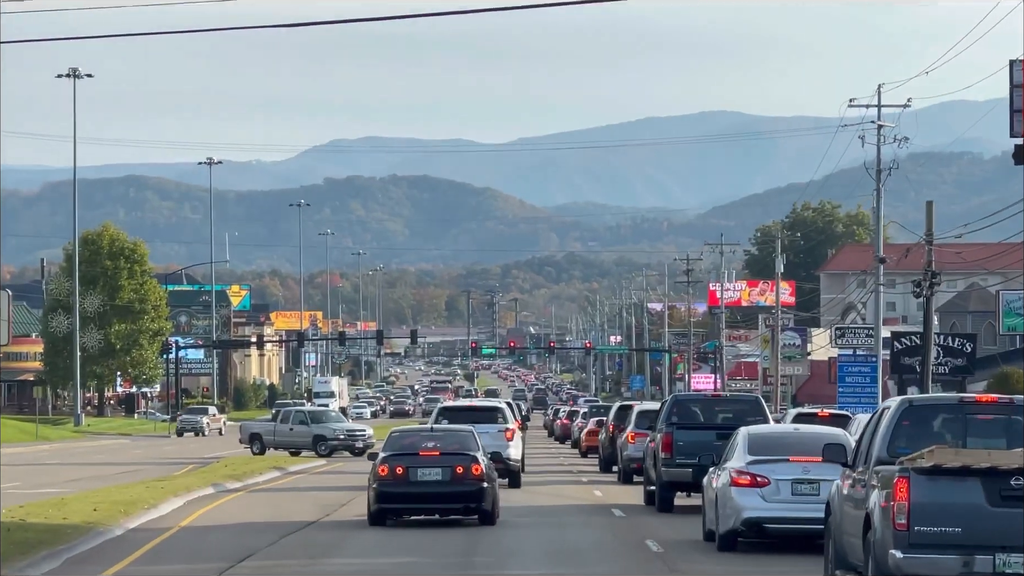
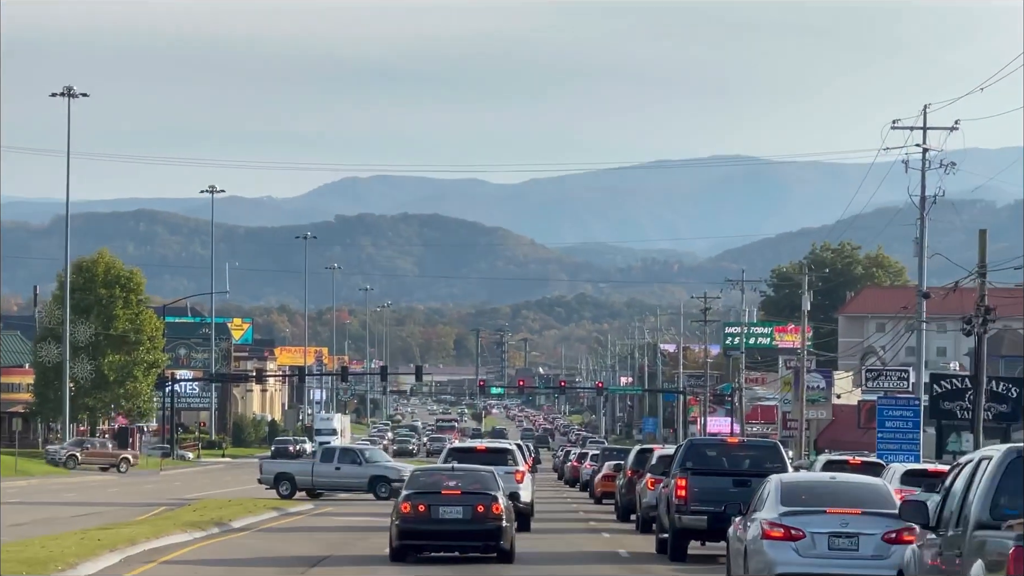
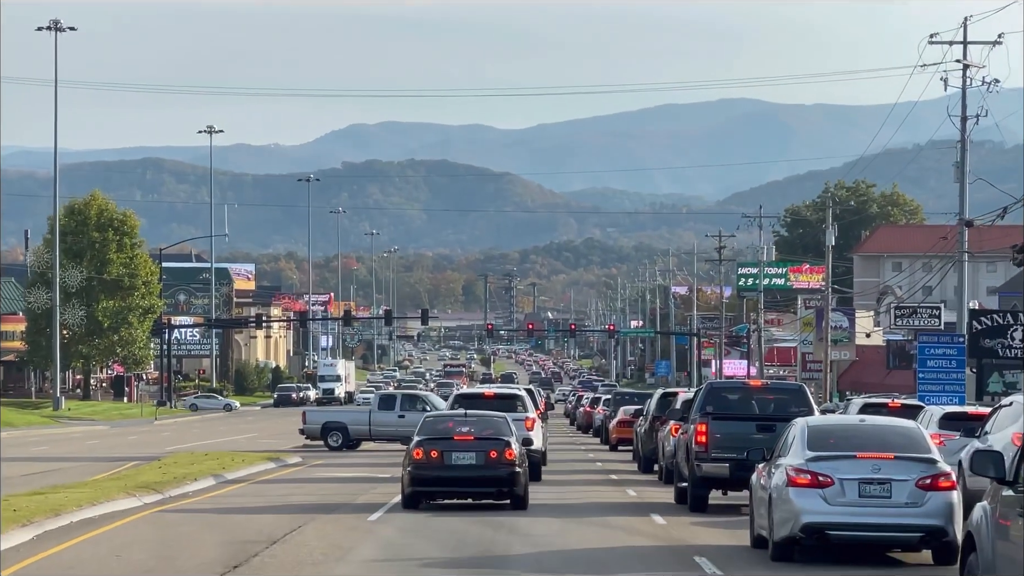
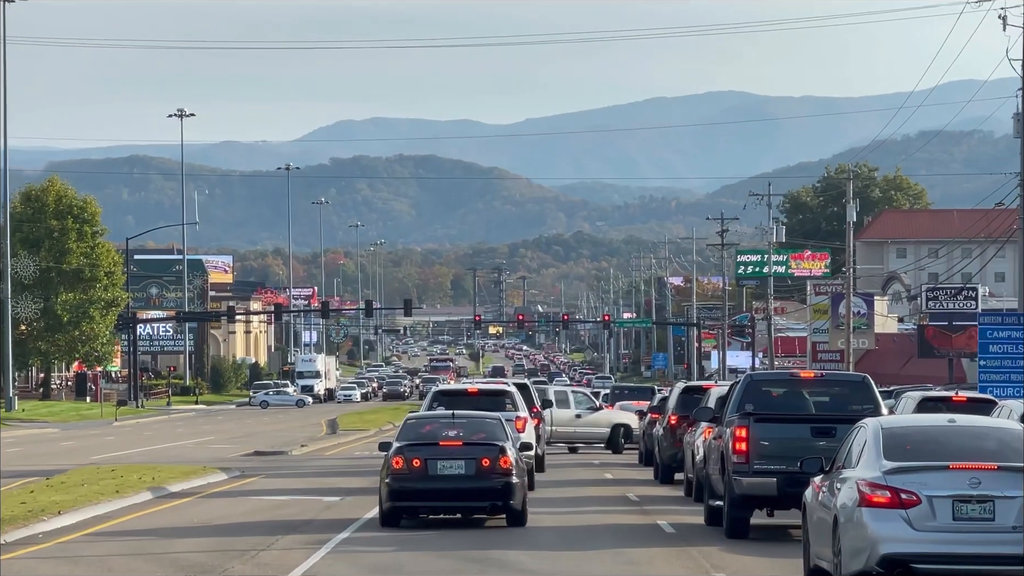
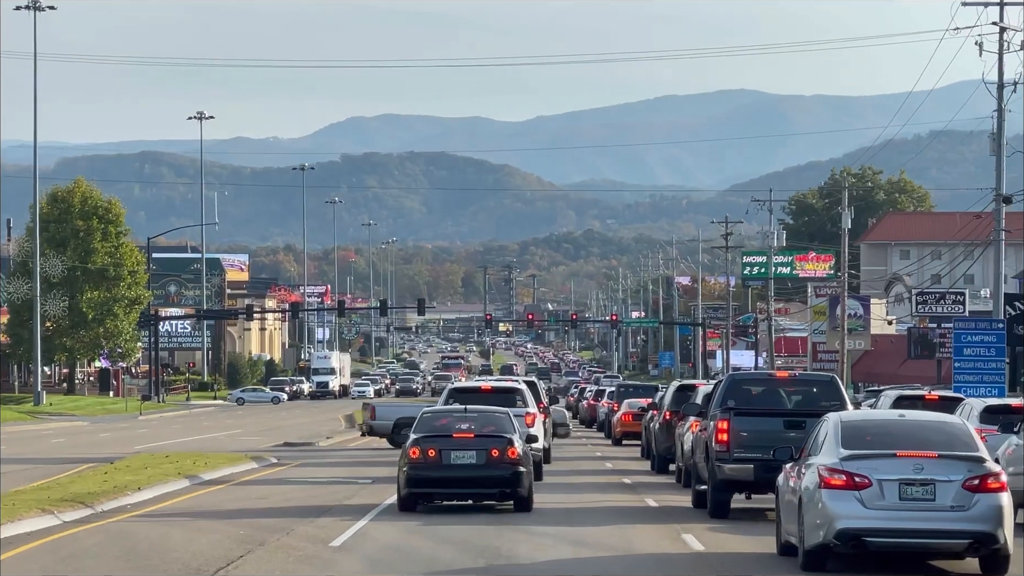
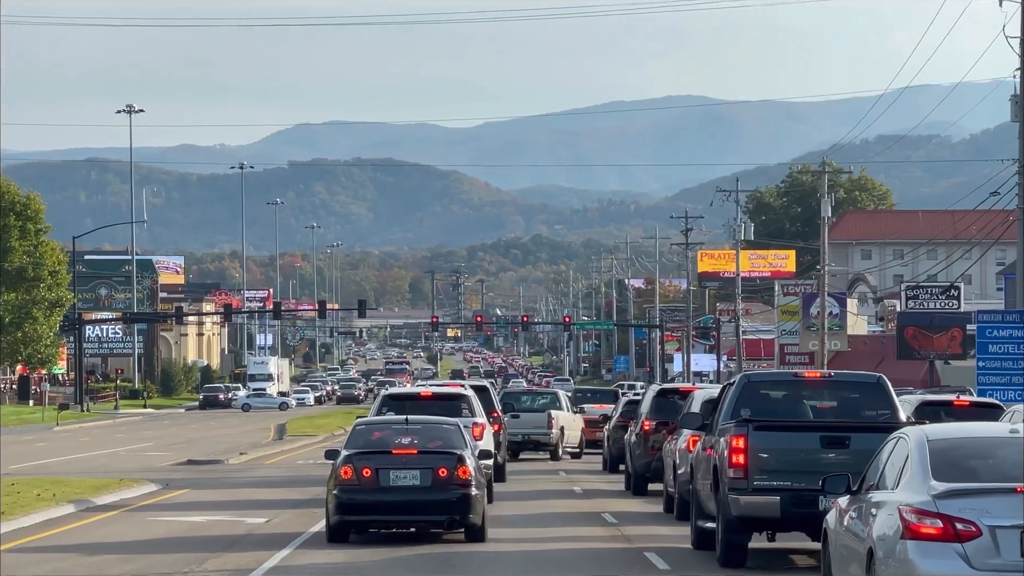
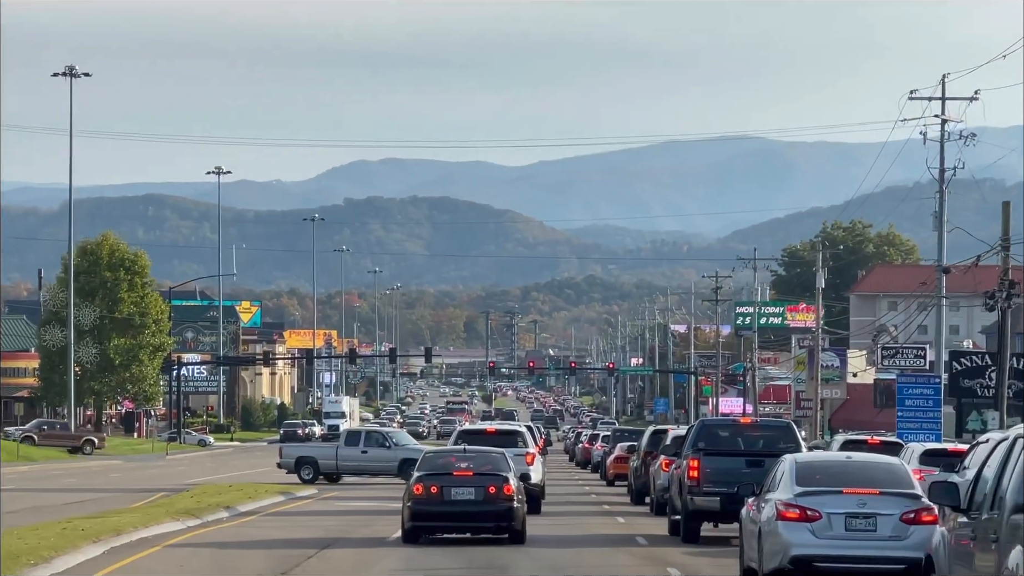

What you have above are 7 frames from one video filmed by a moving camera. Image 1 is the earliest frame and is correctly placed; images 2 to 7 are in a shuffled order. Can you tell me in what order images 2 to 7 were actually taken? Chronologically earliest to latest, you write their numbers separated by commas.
2, 7, 3, 5, 4, 6
